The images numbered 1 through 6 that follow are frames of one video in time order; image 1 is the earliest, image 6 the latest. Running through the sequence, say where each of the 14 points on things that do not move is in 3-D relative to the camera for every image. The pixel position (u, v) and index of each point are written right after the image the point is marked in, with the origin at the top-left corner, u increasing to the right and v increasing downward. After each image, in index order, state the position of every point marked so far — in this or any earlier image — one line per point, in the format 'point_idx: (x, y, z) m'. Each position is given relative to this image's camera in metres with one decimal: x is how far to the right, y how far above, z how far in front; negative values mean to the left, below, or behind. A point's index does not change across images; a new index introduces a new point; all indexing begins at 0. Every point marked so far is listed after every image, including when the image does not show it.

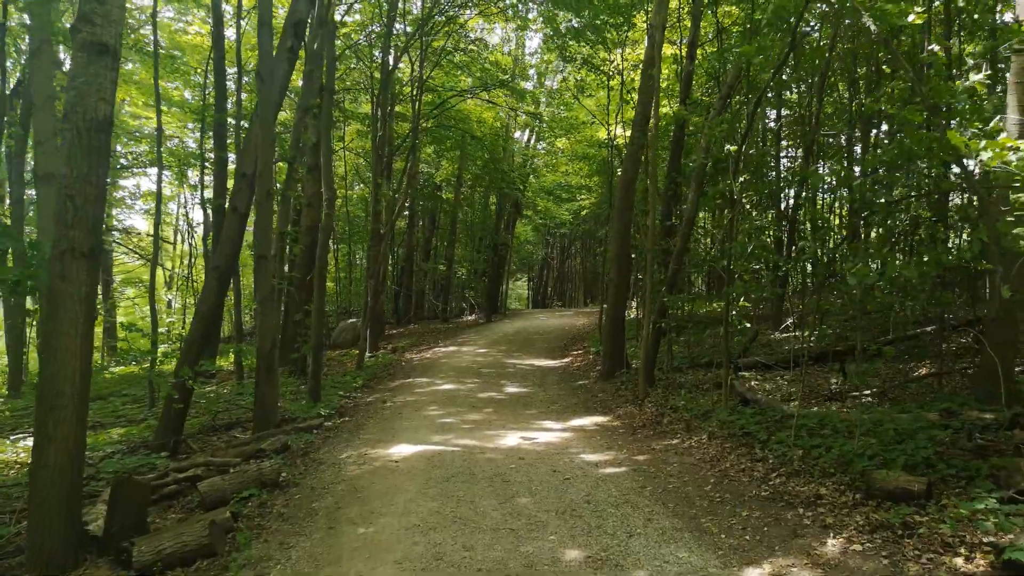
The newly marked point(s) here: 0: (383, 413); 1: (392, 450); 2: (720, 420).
0: (-1.8, -1.8, +10.2) m
1: (-1.3, -1.8, +7.8) m
2: (+2.2, -1.4, +7.5) m
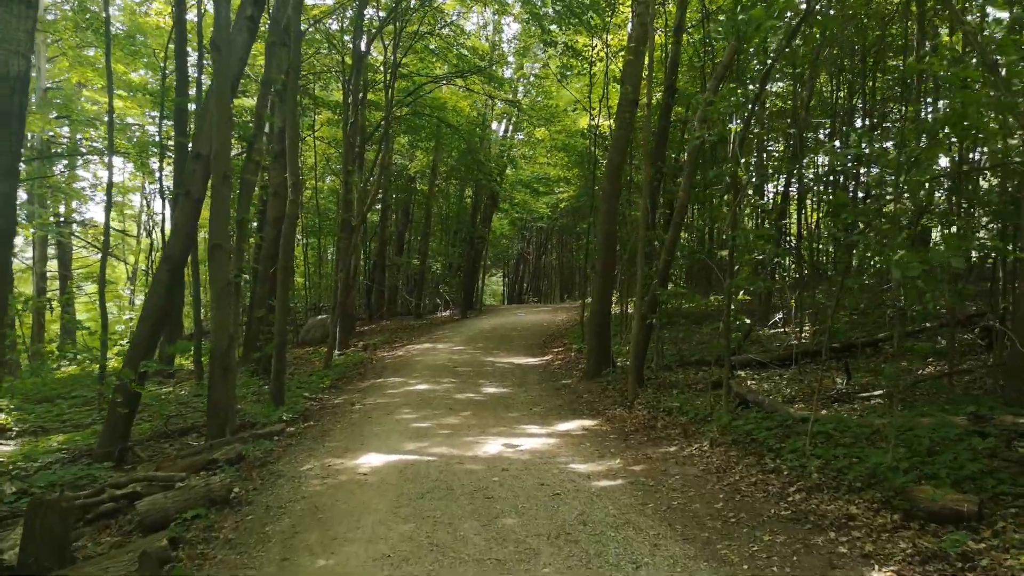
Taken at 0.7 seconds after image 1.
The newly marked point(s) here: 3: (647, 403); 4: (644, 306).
0: (-2.1, -1.7, +9.4) m
1: (-1.5, -1.7, +7.0) m
2: (+2.0, -1.3, +6.8) m
3: (+1.6, -1.4, +8.6) m
4: (+1.7, -0.3, +9.2) m
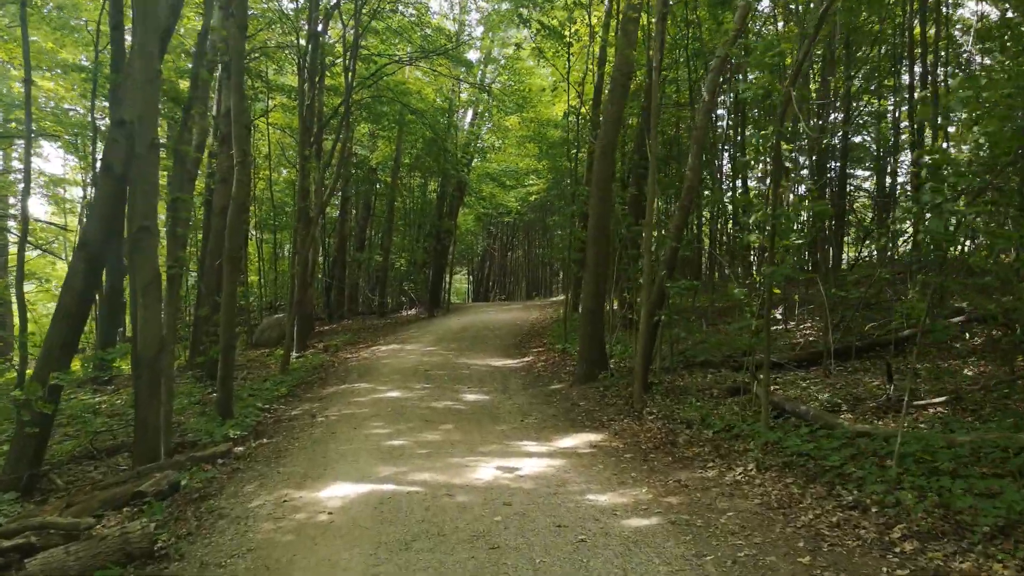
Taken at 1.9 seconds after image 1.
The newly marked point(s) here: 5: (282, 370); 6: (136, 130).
0: (-2.2, -1.6, +8.0) m
1: (-1.5, -1.6, +5.7) m
2: (+2.0, -1.2, +5.7) m
3: (+1.5, -1.3, +7.4) m
4: (+1.6, -0.2, +8.0) m
5: (-4.4, -1.5, +13.5) m
6: (-3.5, +1.5, +6.6) m
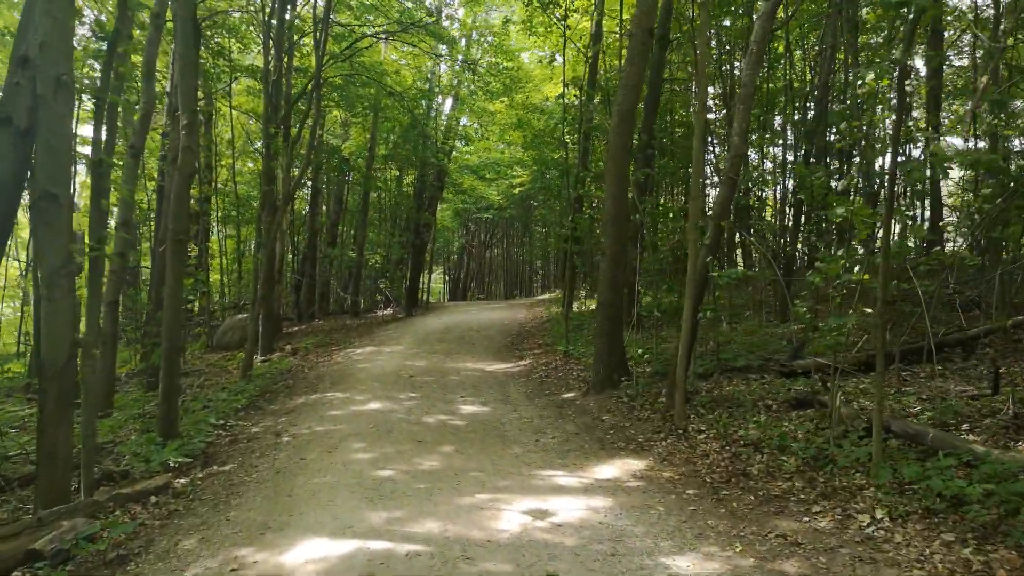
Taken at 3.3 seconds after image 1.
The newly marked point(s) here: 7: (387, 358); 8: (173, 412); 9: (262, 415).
0: (-2.1, -1.5, +6.4) m
1: (-1.3, -1.5, +4.1) m
2: (+2.2, -1.1, +4.3) m
3: (+1.7, -1.2, +6.0) m
4: (+1.7, -0.1, +6.6) m
5: (-4.4, -1.5, +11.8) m
6: (-3.3, +1.6, +5.0) m
7: (-2.2, -1.2, +12.8) m
8: (-3.5, -1.3, +7.4) m
9: (-3.0, -1.5, +8.7) m
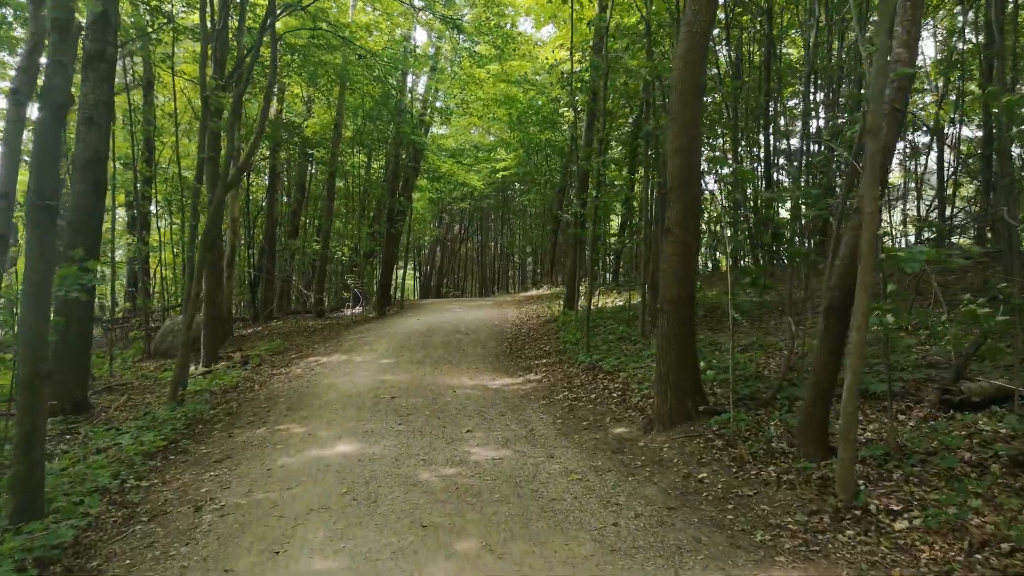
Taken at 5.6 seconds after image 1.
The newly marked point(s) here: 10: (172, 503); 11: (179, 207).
0: (-1.8, -1.5, +3.9) m
1: (-0.8, -1.5, +1.6) m
2: (+2.7, -1.1, +1.9) m
3: (+2.0, -1.2, +3.6) m
4: (+2.0, 0.0, +4.2) m
5: (-4.3, -1.4, +9.1) m
6: (-2.9, +1.6, +2.4) m
7: (-2.2, -1.2, +10.2) m
8: (-3.2, -1.2, +4.7) m
9: (-2.8, -1.5, +6.1) m
10: (-2.4, -1.5, +5.0) m
11: (-8.6, +2.2, +18.4) m
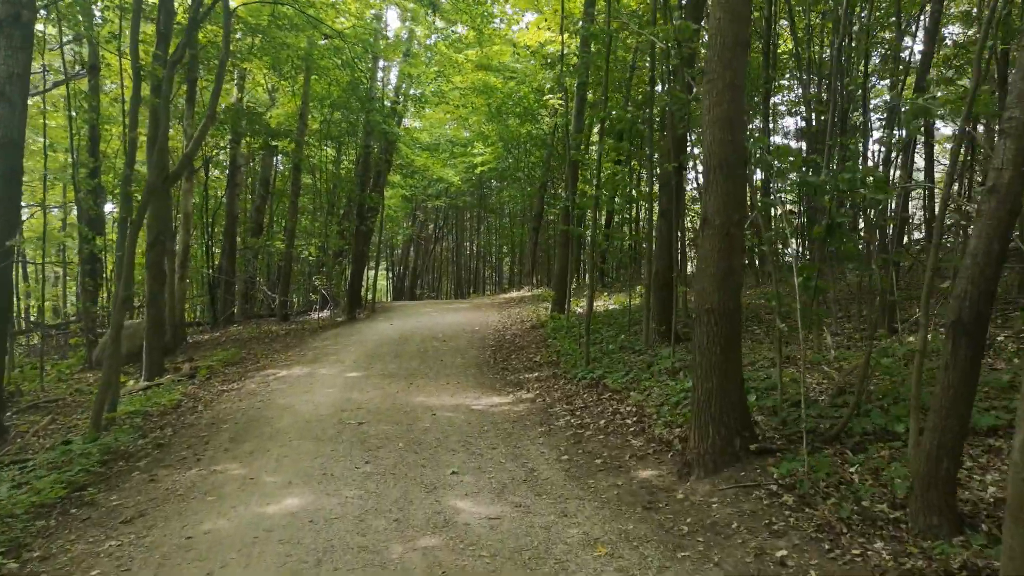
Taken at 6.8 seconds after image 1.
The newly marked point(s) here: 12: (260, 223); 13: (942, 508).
0: (-1.7, -1.5, +2.5) m
1: (-0.7, -1.5, +0.3) m
2: (+2.8, -1.1, +0.7) m
3: (+2.1, -1.2, +2.3) m
4: (+2.1, -0.1, +3.0) m
5: (-4.5, -1.4, +7.6) m
6: (-2.8, +1.6, +1.0) m
7: (-2.3, -1.2, +8.8) m
8: (-3.2, -1.3, +3.3) m
9: (-2.8, -1.5, +4.6) m
10: (-2.4, -1.5, +3.6) m
11: (-9.0, +2.1, +16.7) m
12: (-7.0, +1.8, +19.8) m
13: (+2.0, -1.0, +3.3) m
